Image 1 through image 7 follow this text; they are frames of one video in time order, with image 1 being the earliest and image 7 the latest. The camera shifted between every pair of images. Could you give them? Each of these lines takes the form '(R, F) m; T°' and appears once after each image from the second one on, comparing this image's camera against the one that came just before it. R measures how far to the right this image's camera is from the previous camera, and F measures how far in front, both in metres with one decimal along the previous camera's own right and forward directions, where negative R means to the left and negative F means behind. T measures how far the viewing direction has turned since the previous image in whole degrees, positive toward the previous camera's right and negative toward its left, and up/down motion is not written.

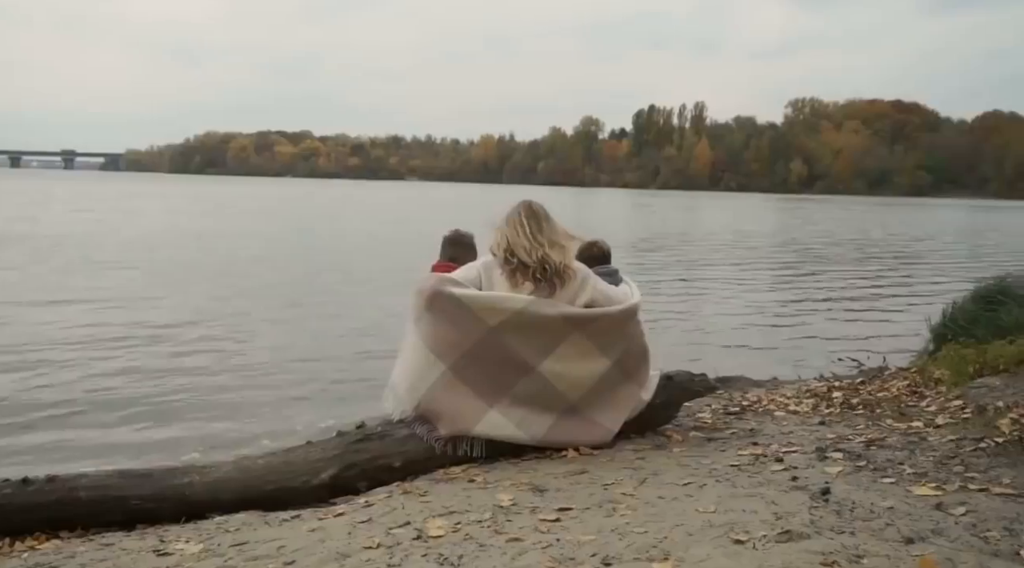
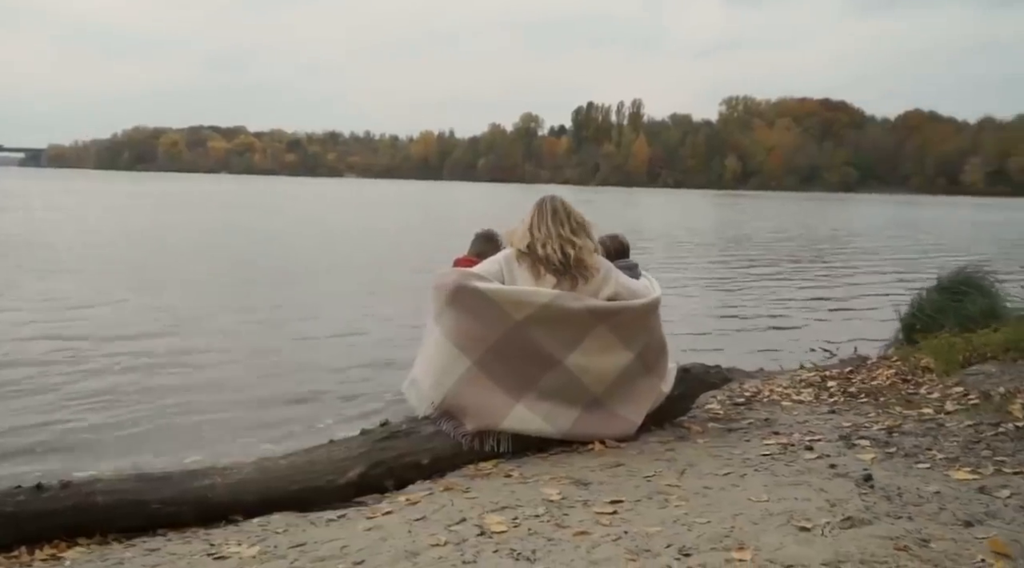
(-0.9, +0.1) m; +5°
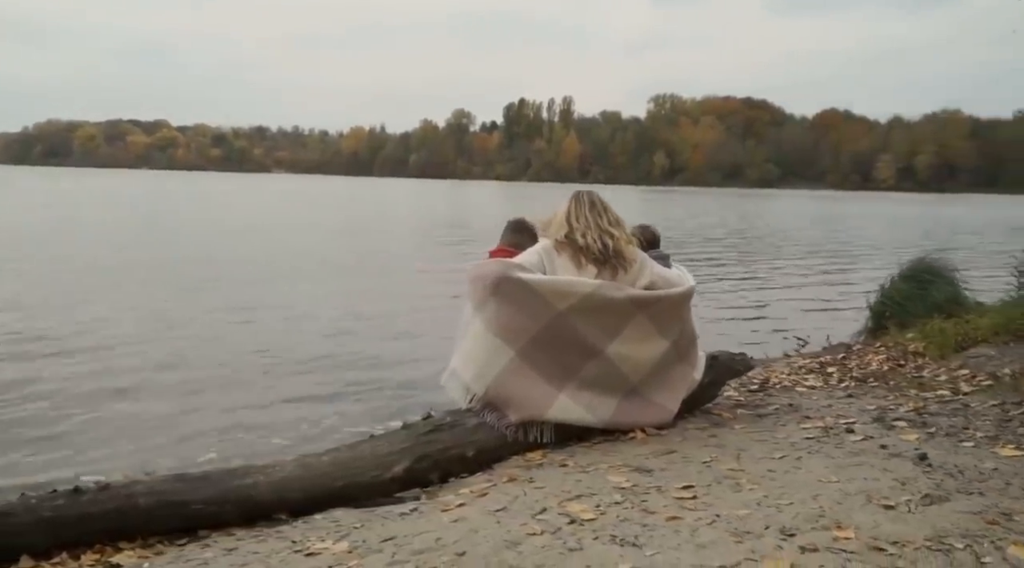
(-1.1, +0.1) m; +6°
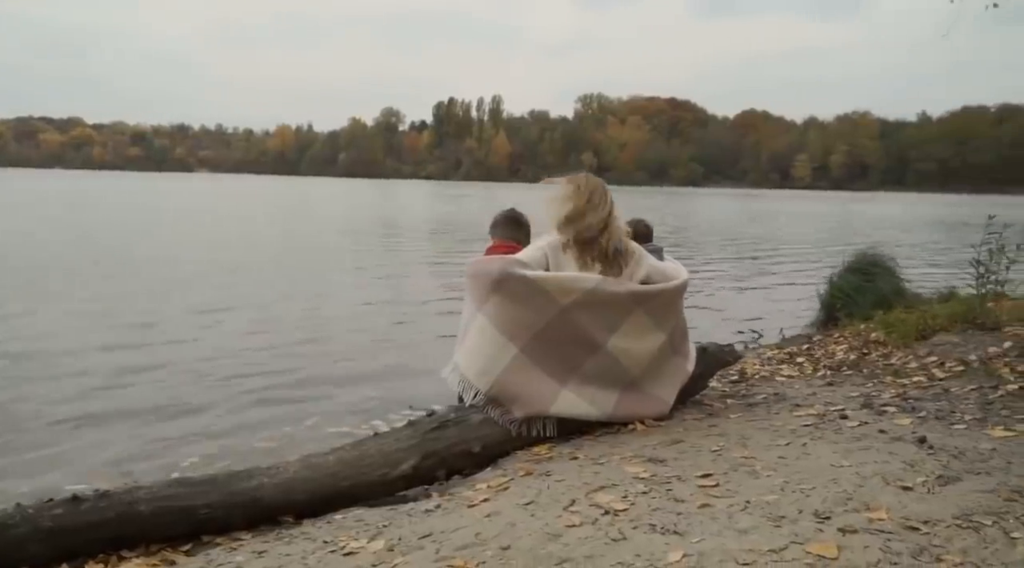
(-0.7, 0.0) m; +5°
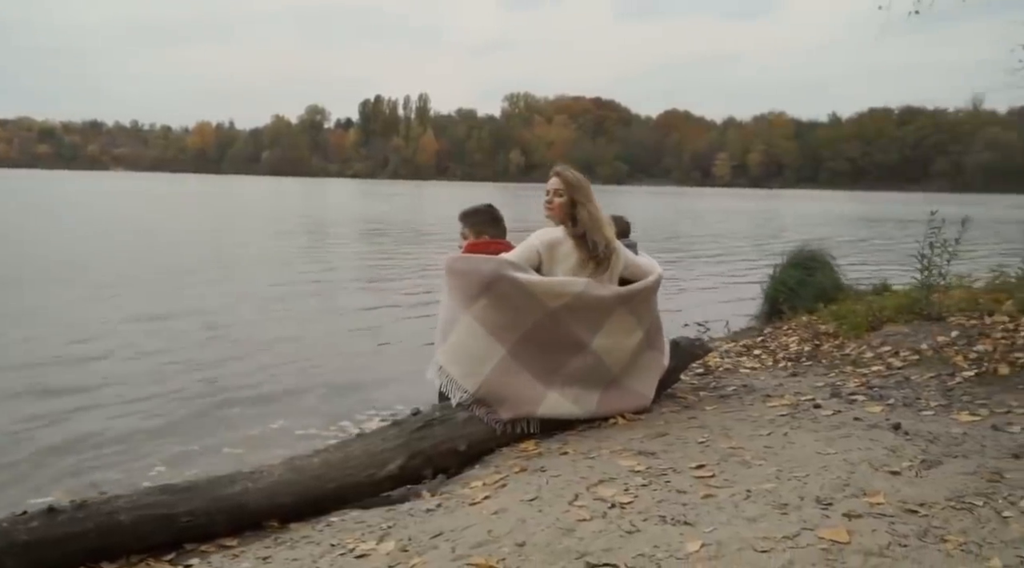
(-0.5, 0.0) m; +5°
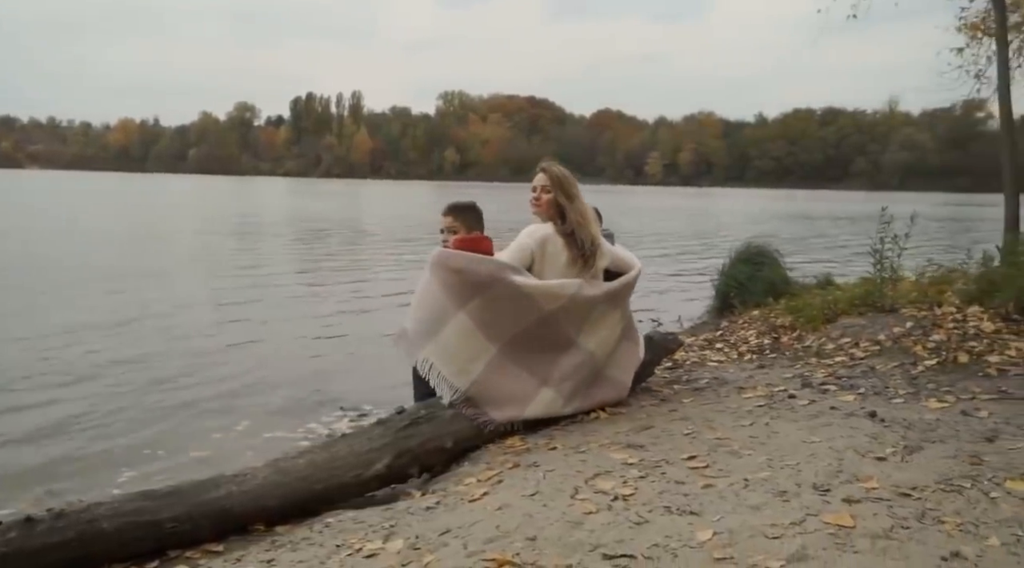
(-0.5, 0.0) m; +4°
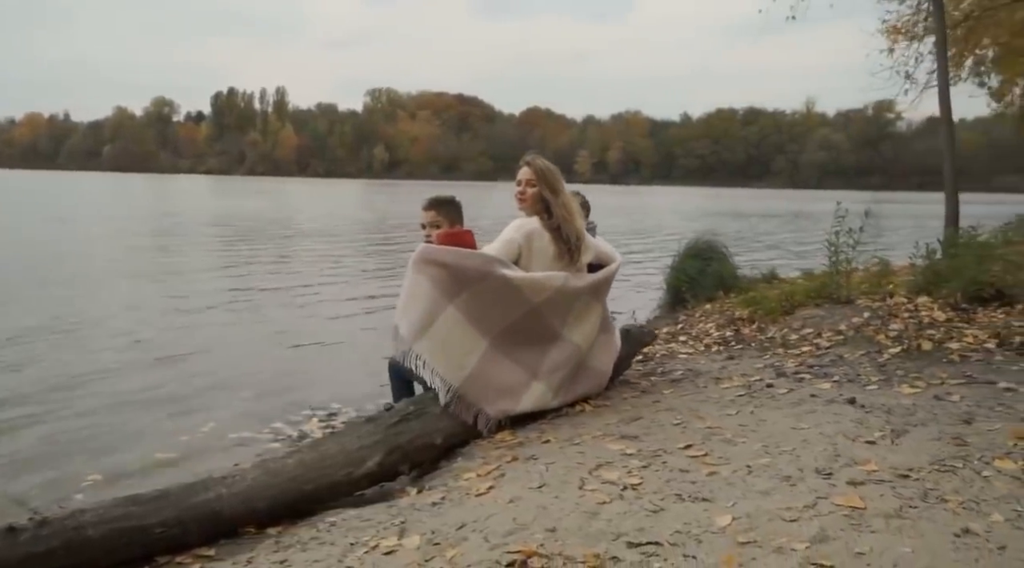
(-0.5, 0.0) m; +5°
